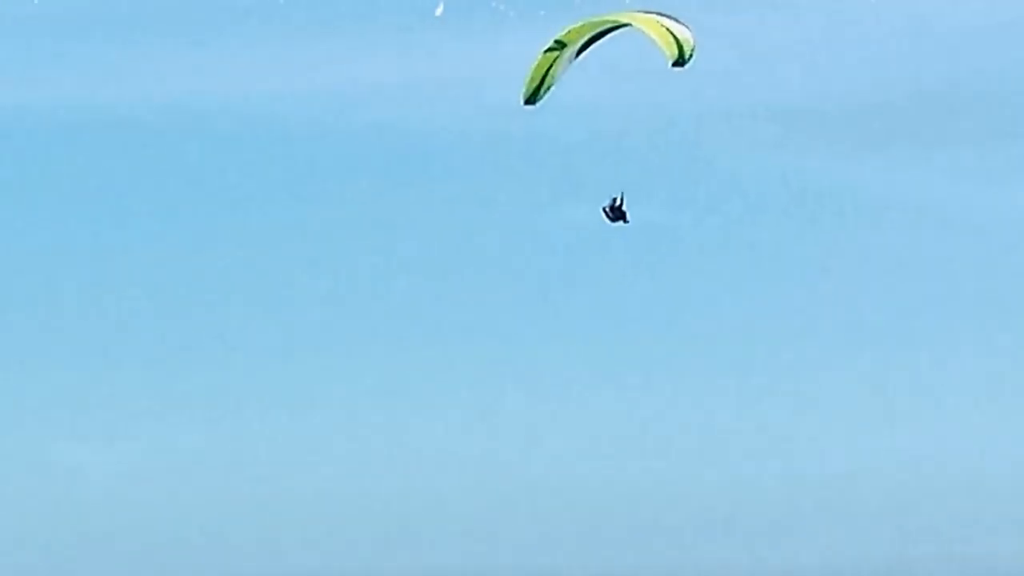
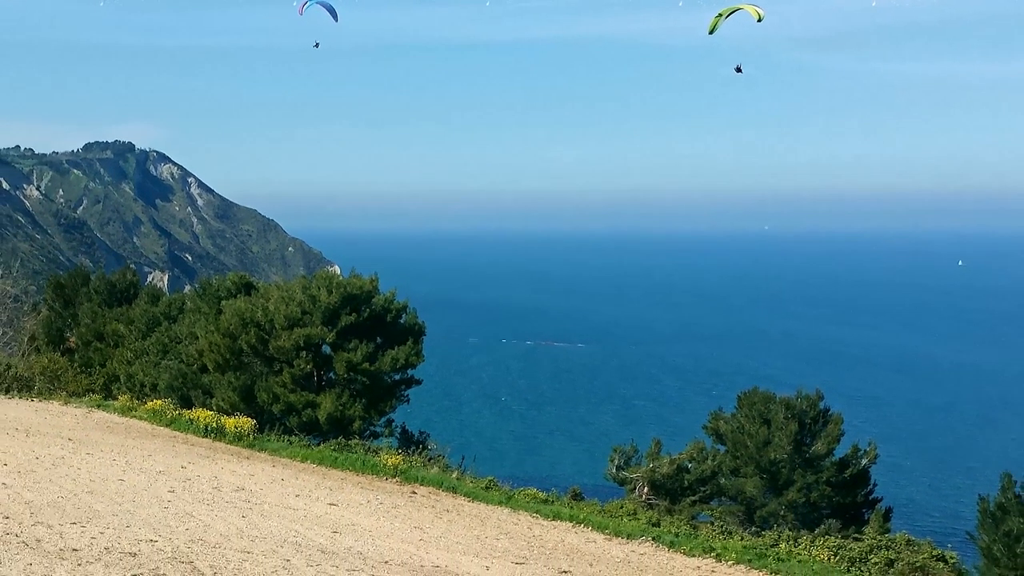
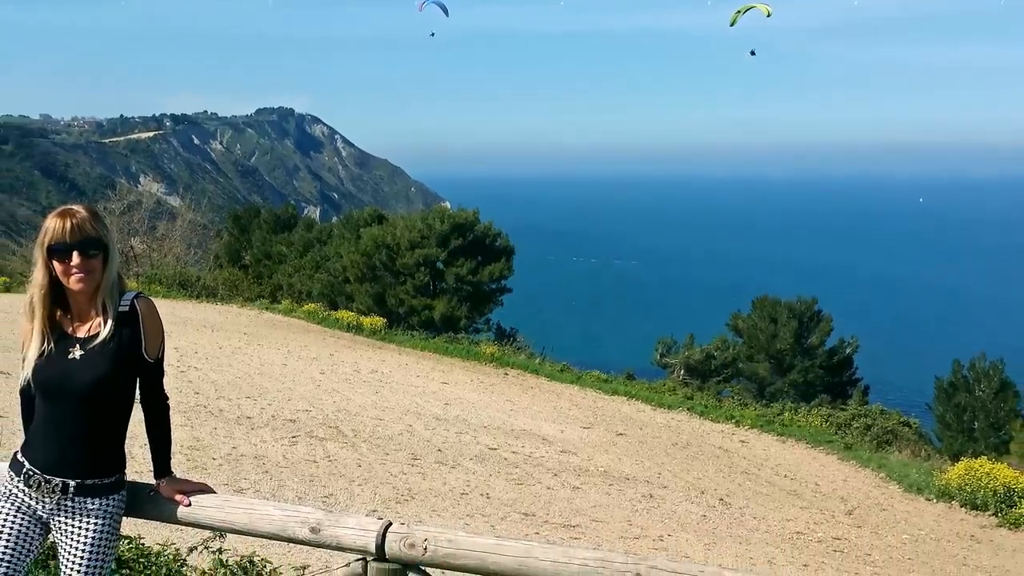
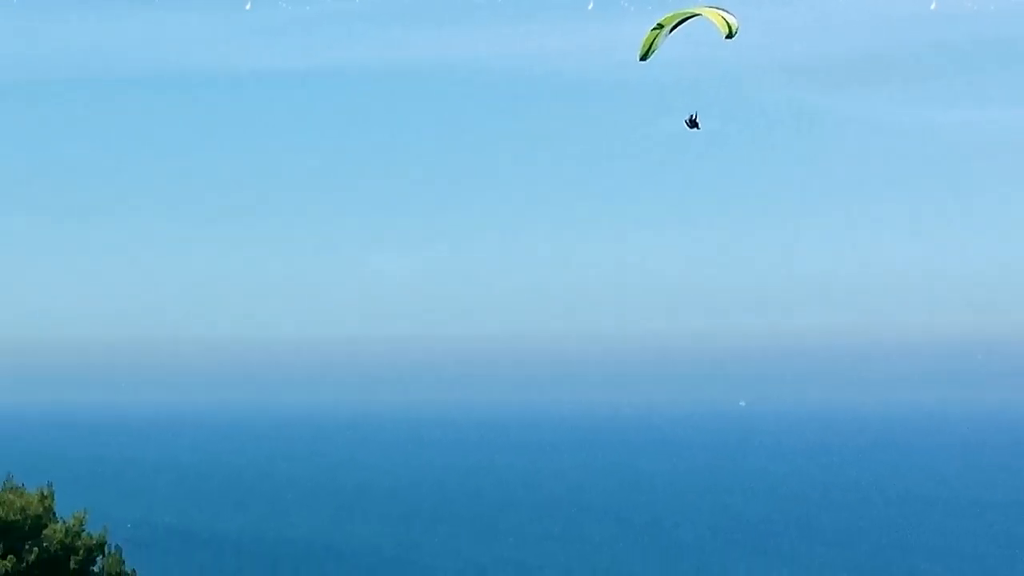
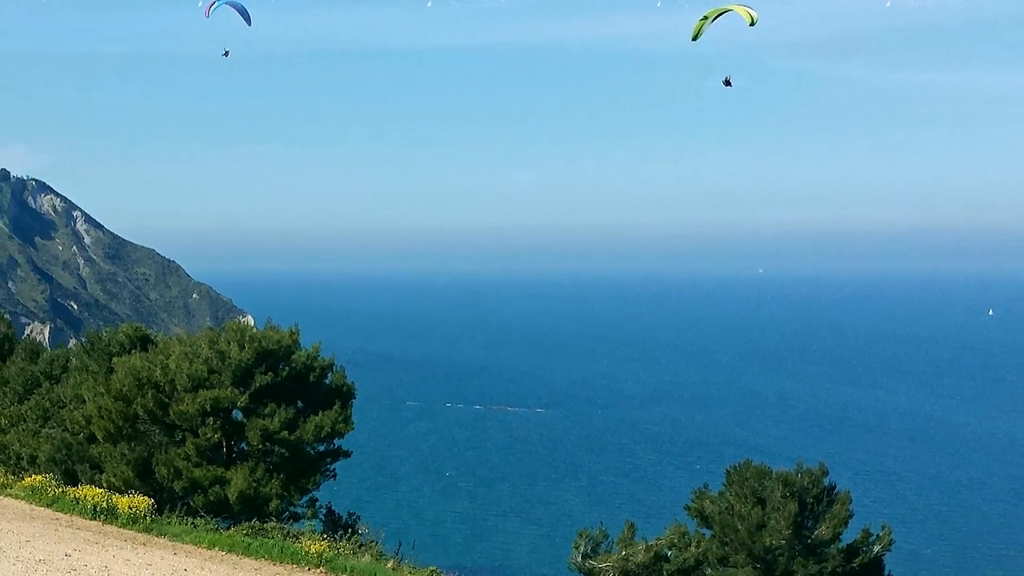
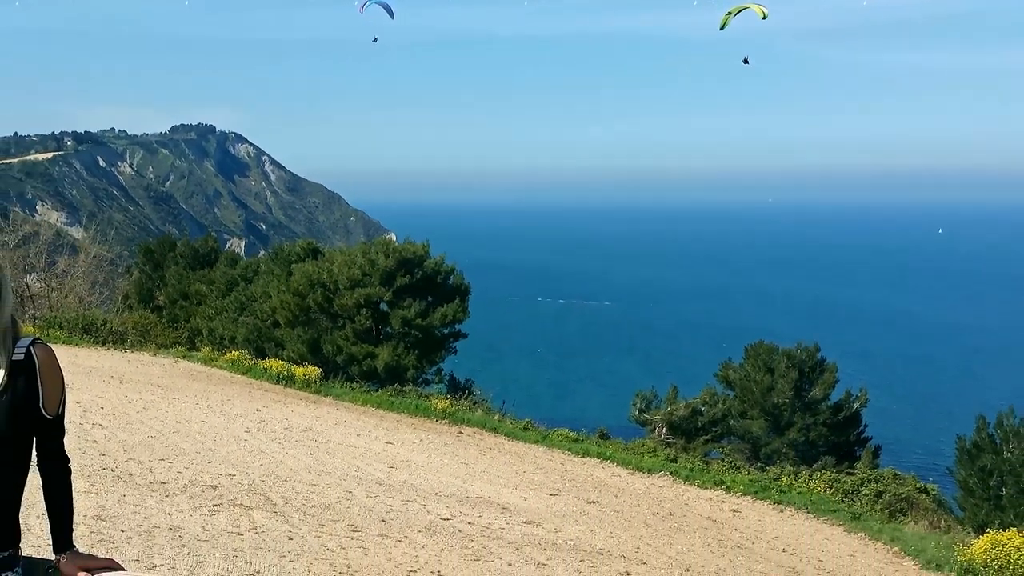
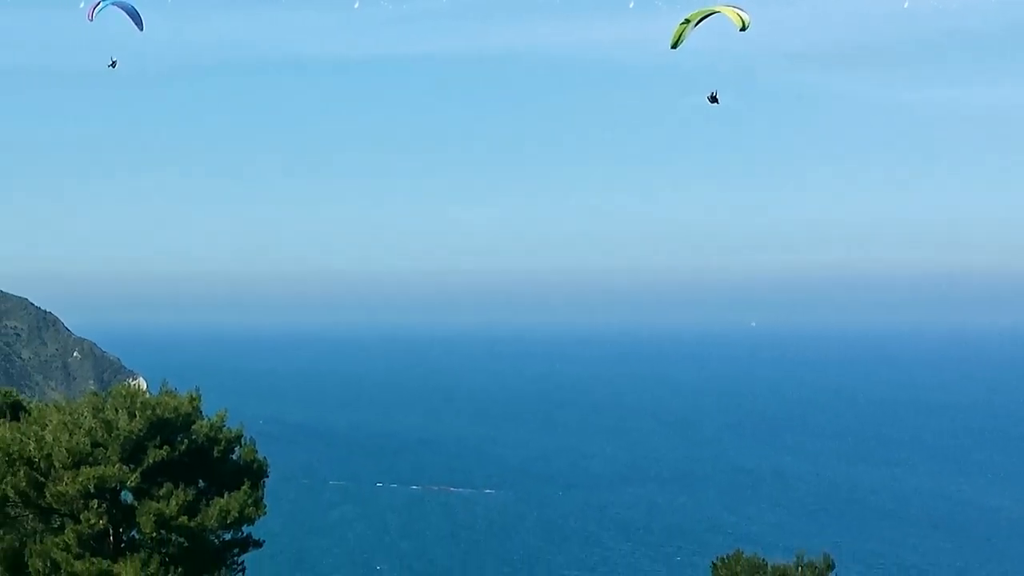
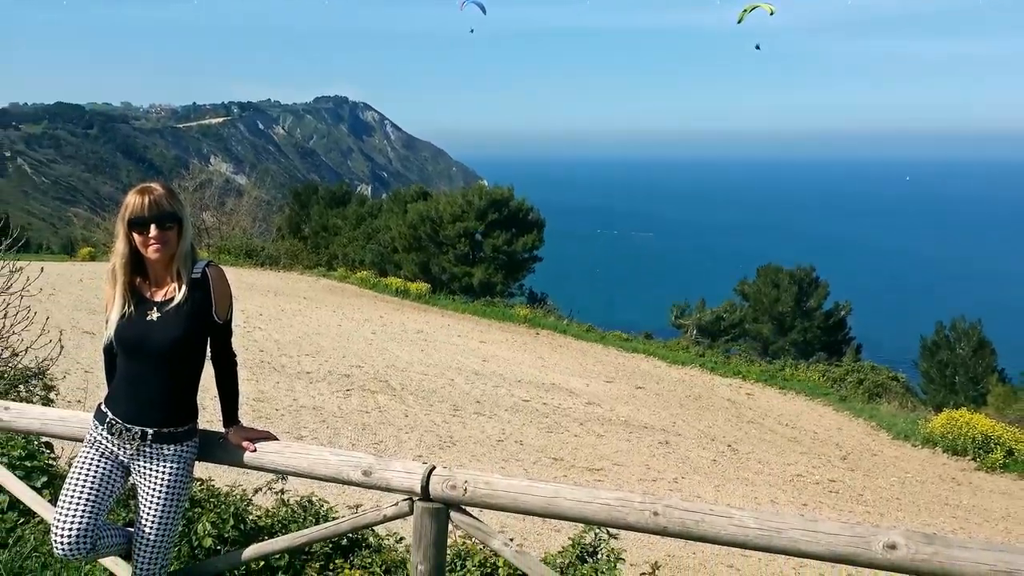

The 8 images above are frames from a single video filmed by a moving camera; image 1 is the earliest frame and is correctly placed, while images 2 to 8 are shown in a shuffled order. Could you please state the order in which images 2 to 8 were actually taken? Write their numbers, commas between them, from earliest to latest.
4, 7, 5, 2, 6, 3, 8
